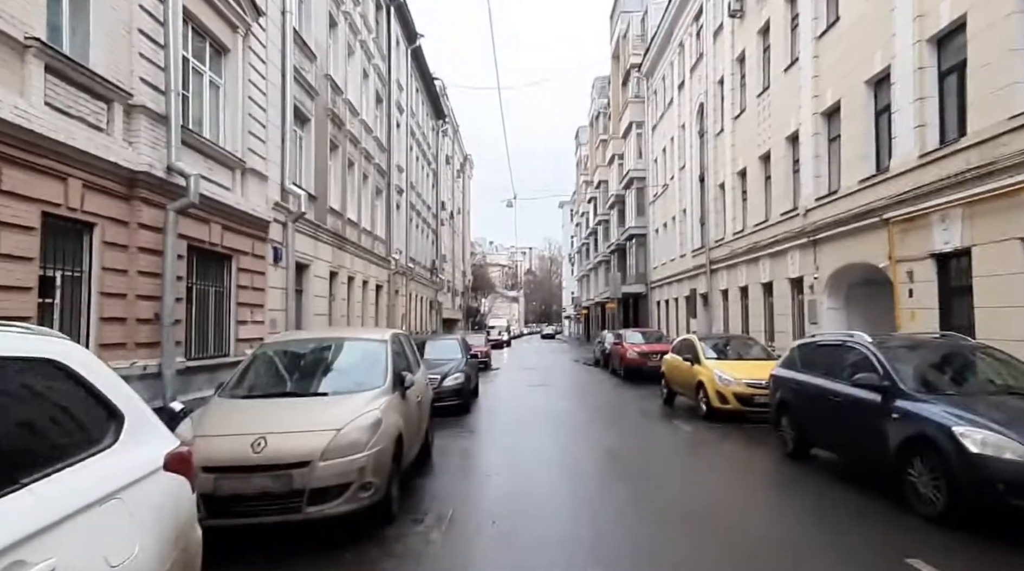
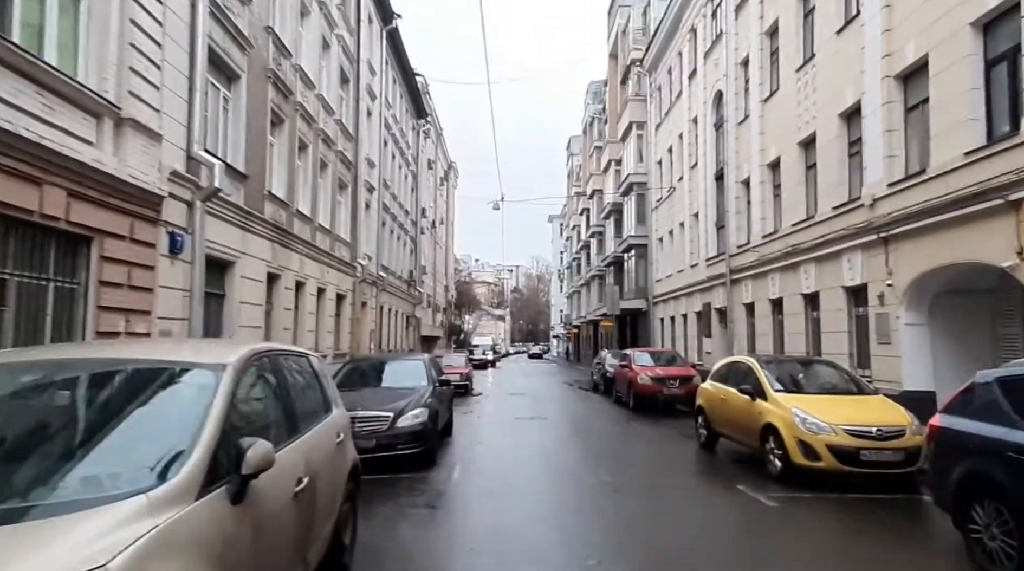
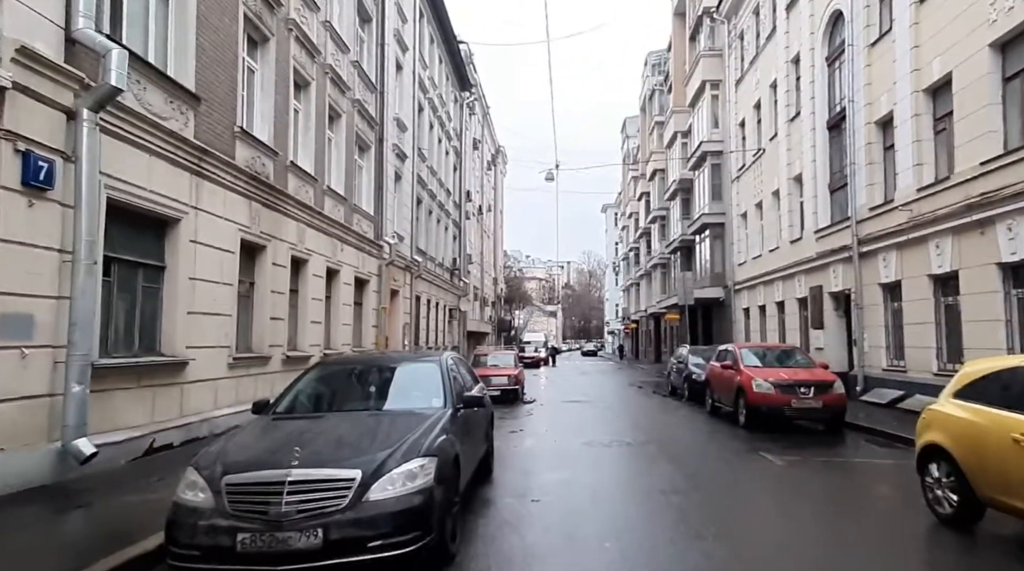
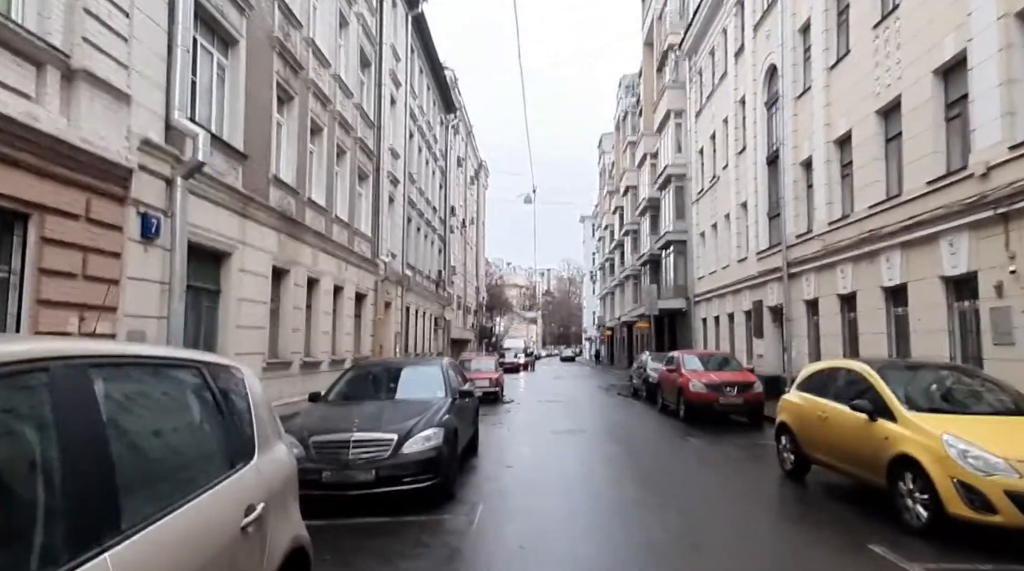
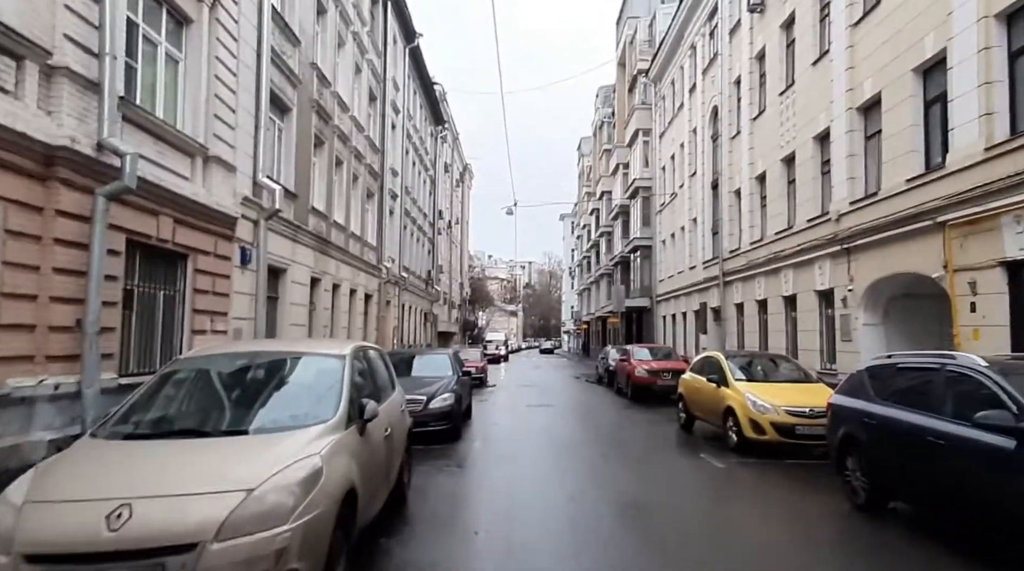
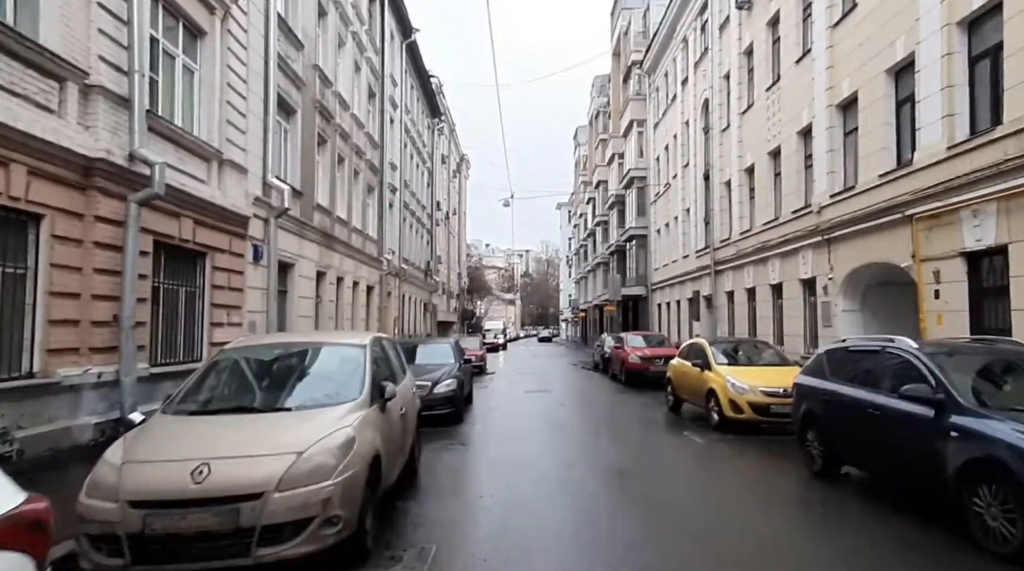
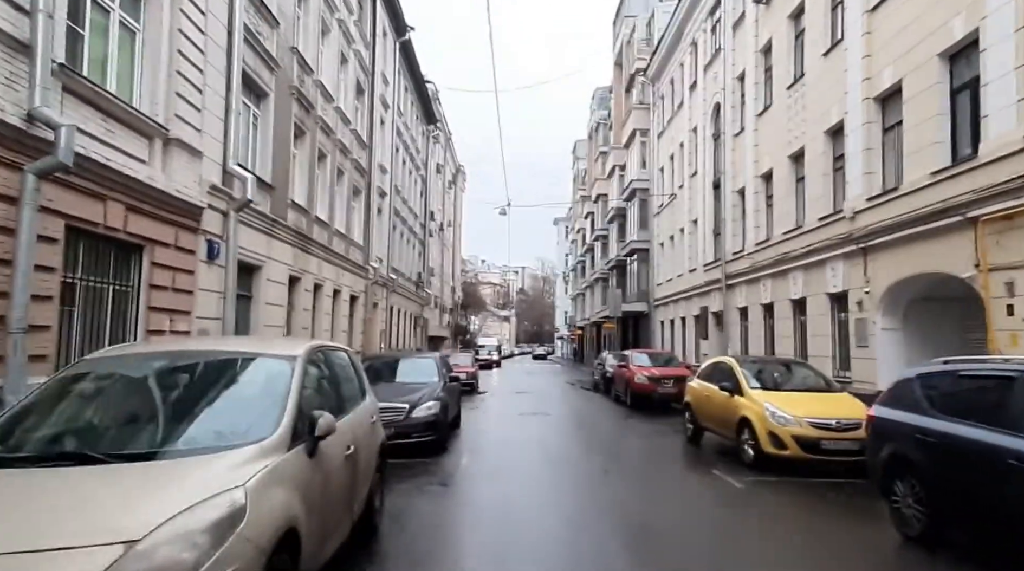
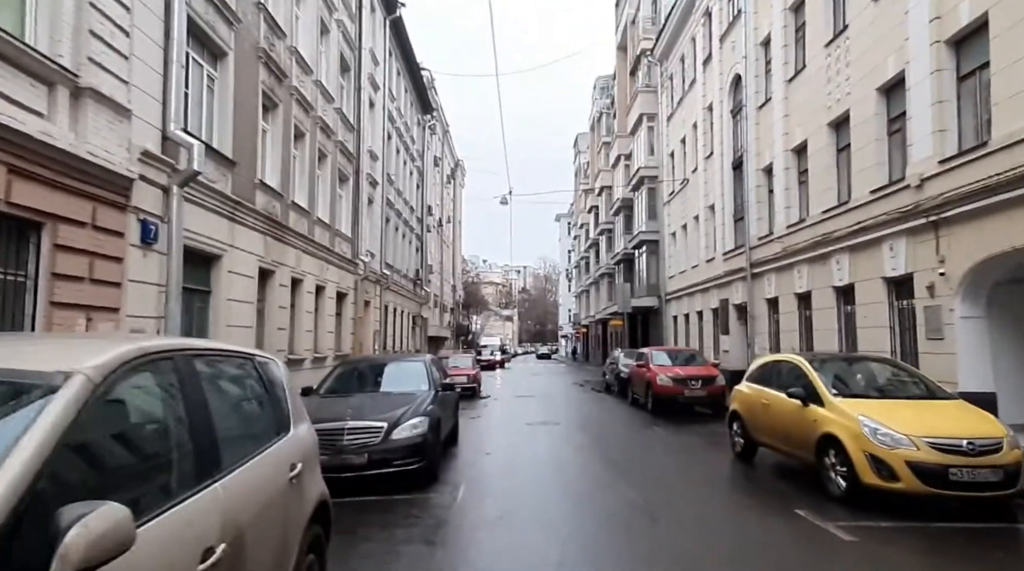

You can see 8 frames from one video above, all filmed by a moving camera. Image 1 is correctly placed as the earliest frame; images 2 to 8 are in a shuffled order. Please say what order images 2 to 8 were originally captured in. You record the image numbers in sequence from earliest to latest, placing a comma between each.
6, 5, 7, 2, 8, 4, 3
